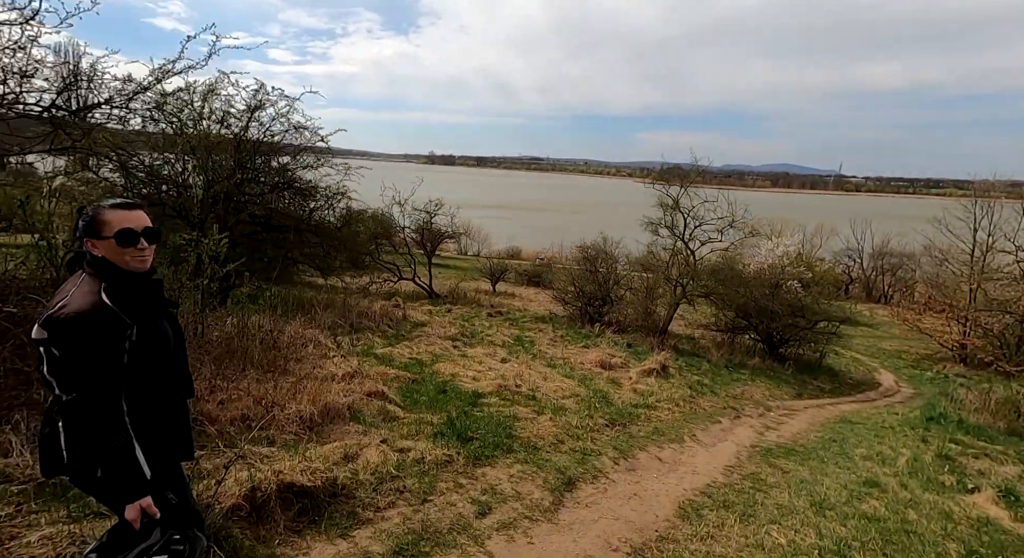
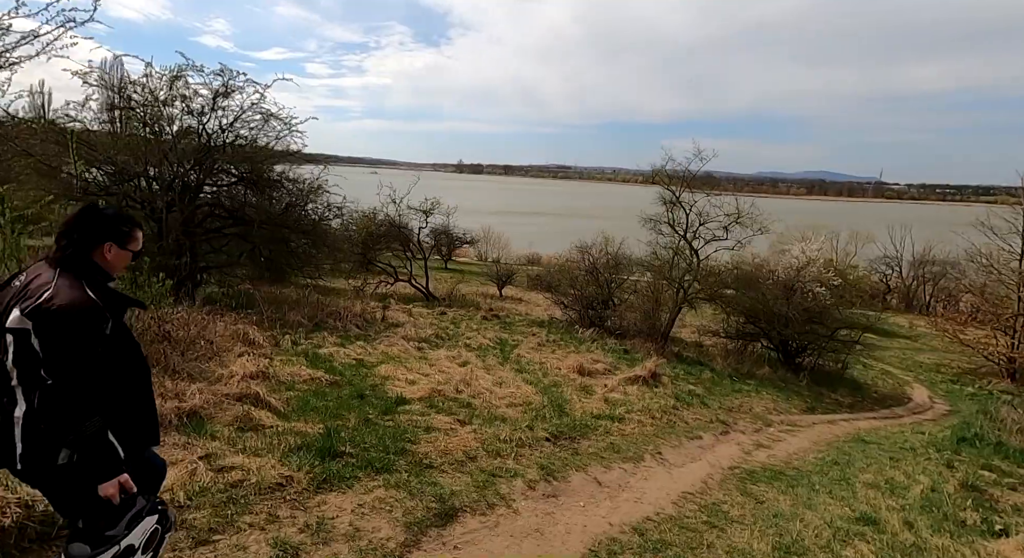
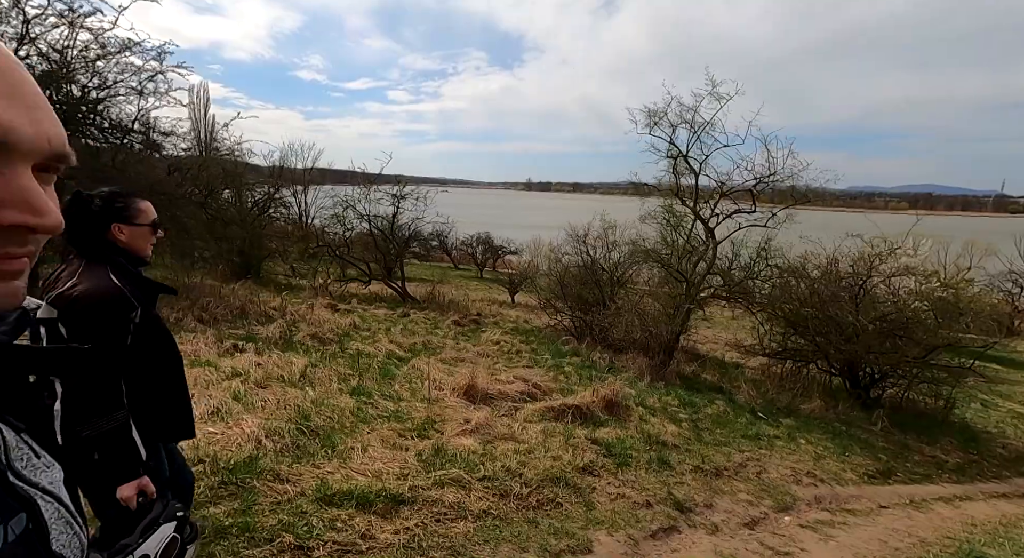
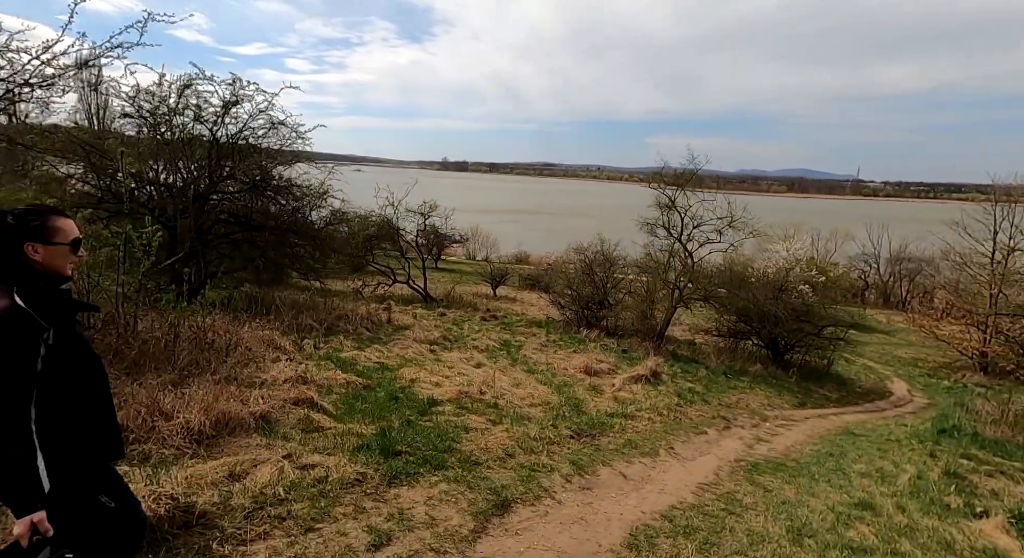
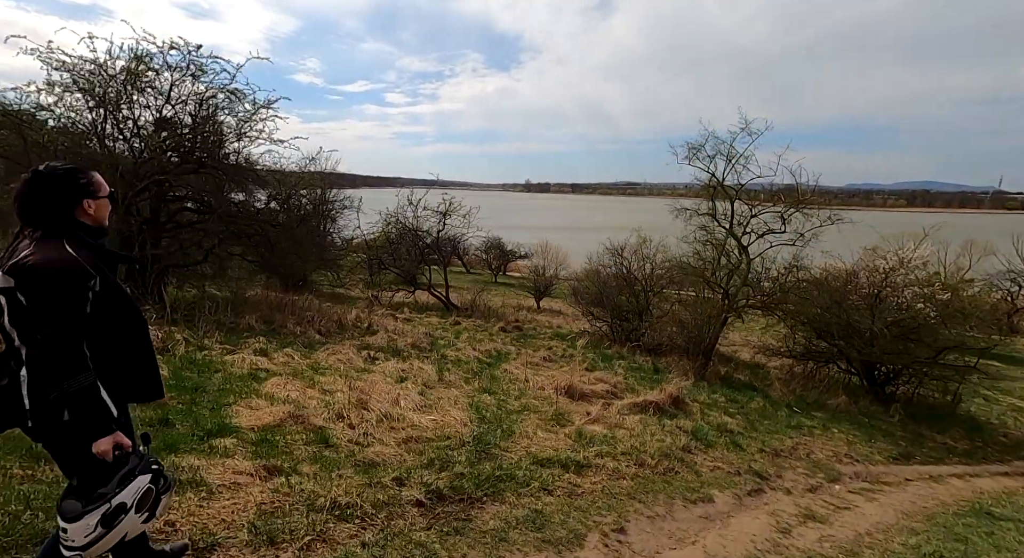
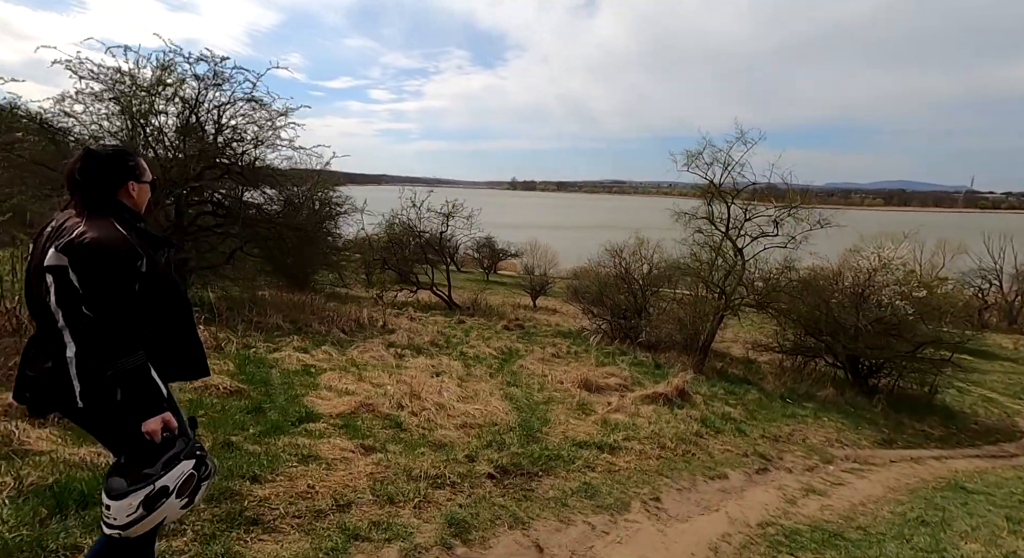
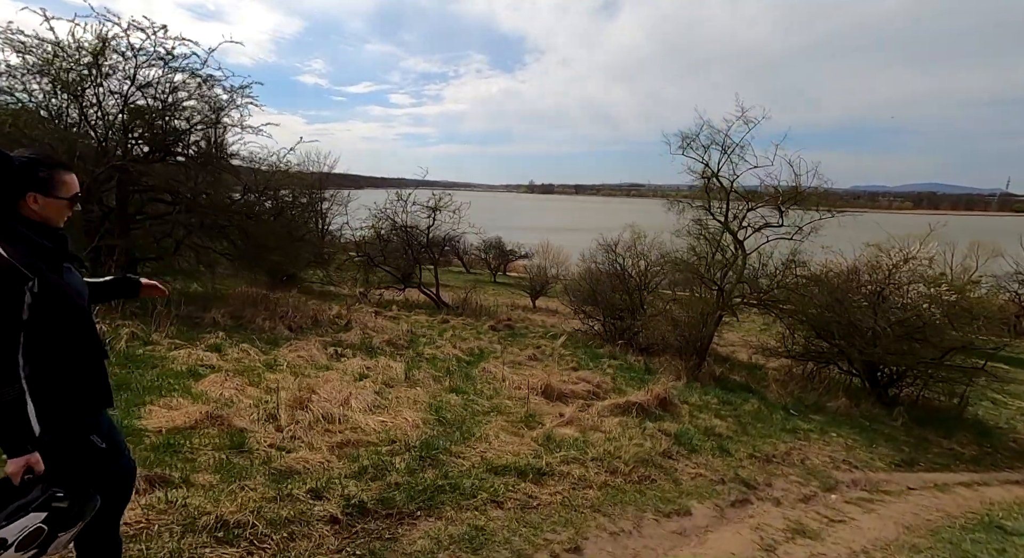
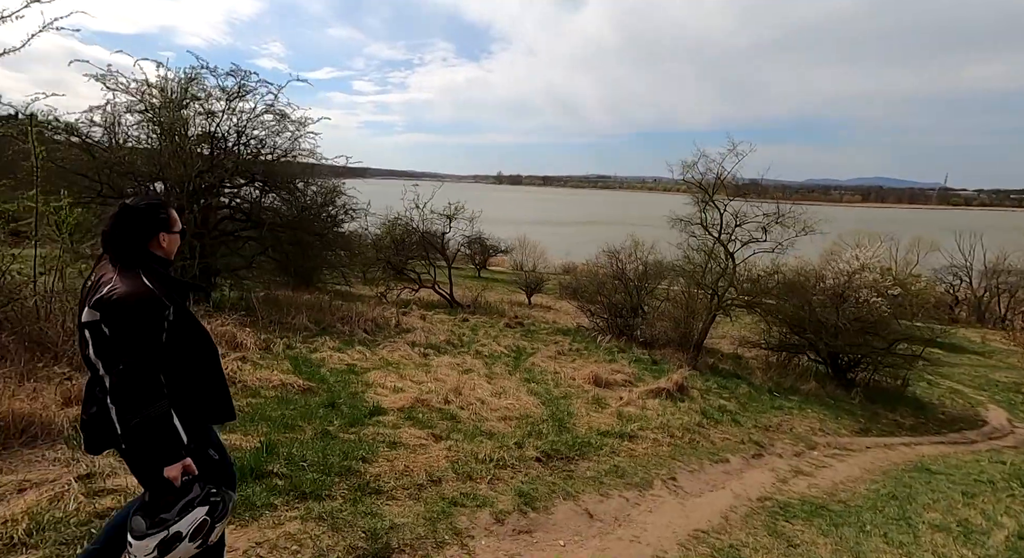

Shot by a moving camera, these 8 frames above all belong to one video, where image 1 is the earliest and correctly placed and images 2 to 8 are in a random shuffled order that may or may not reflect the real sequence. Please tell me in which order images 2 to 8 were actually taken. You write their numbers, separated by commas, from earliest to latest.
4, 2, 8, 6, 5, 7, 3
